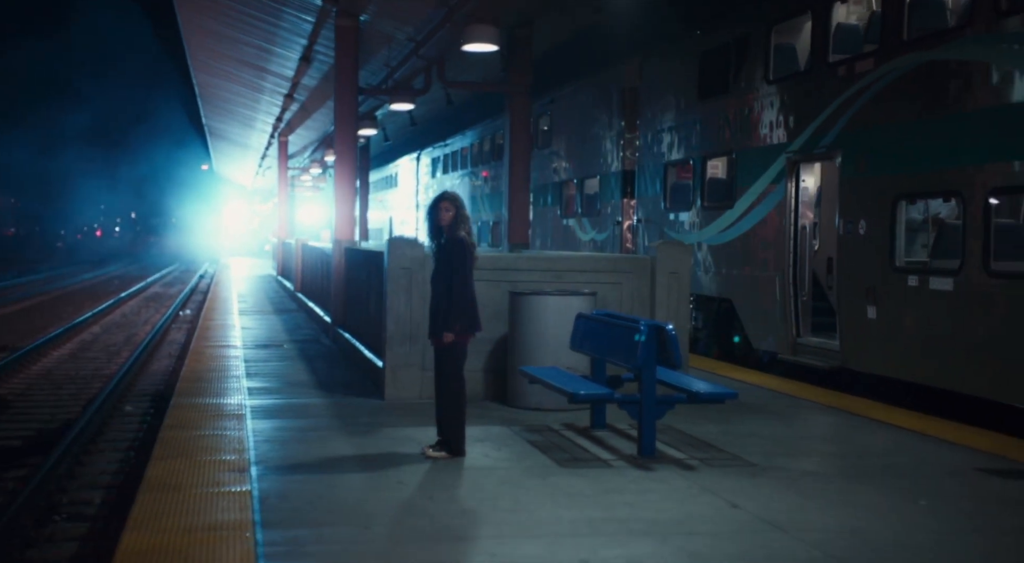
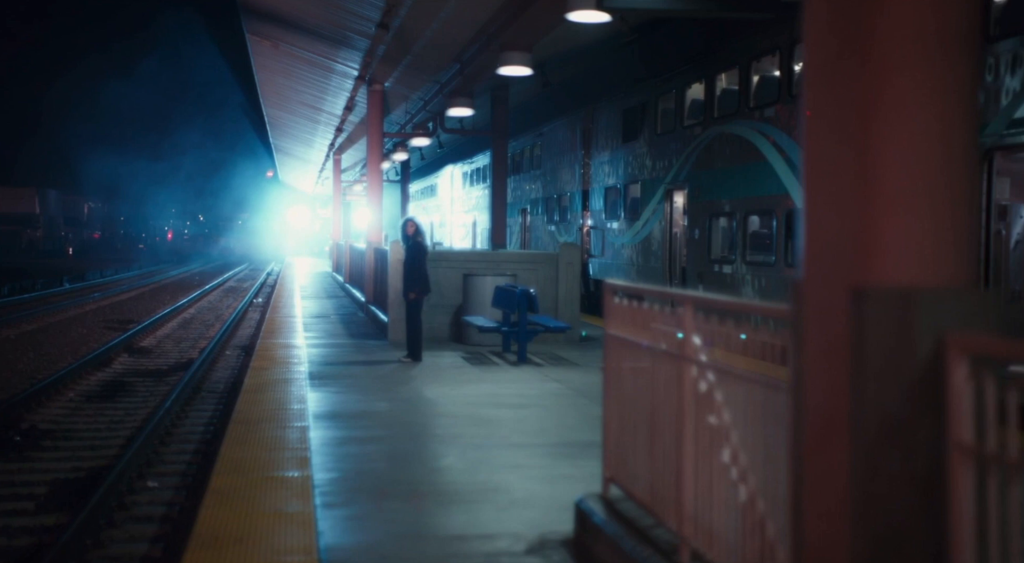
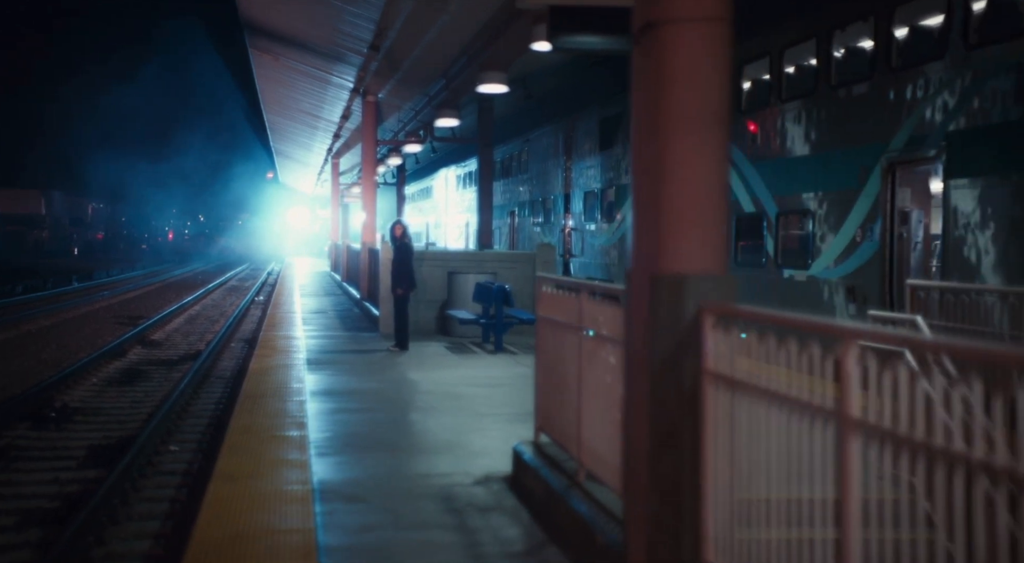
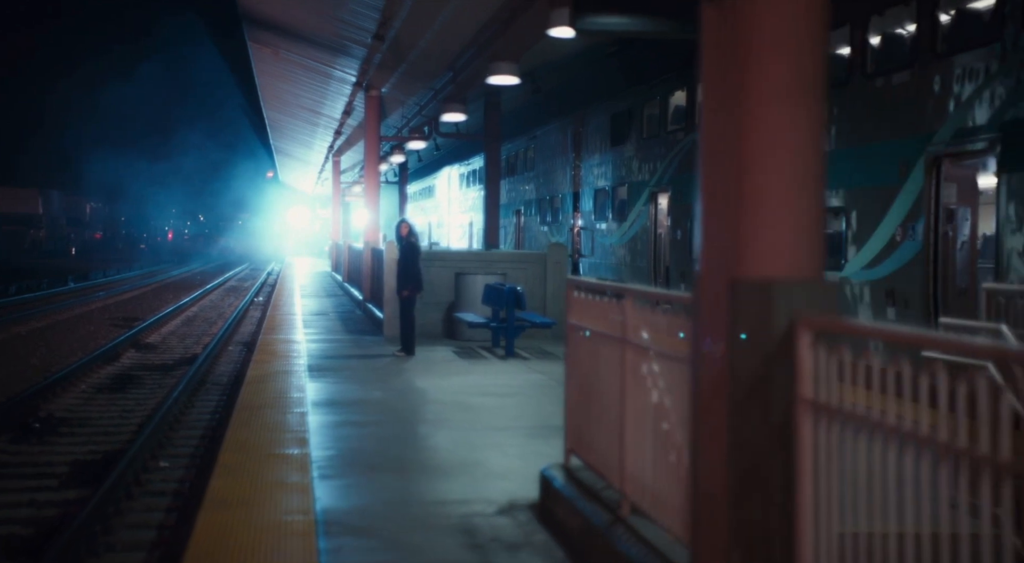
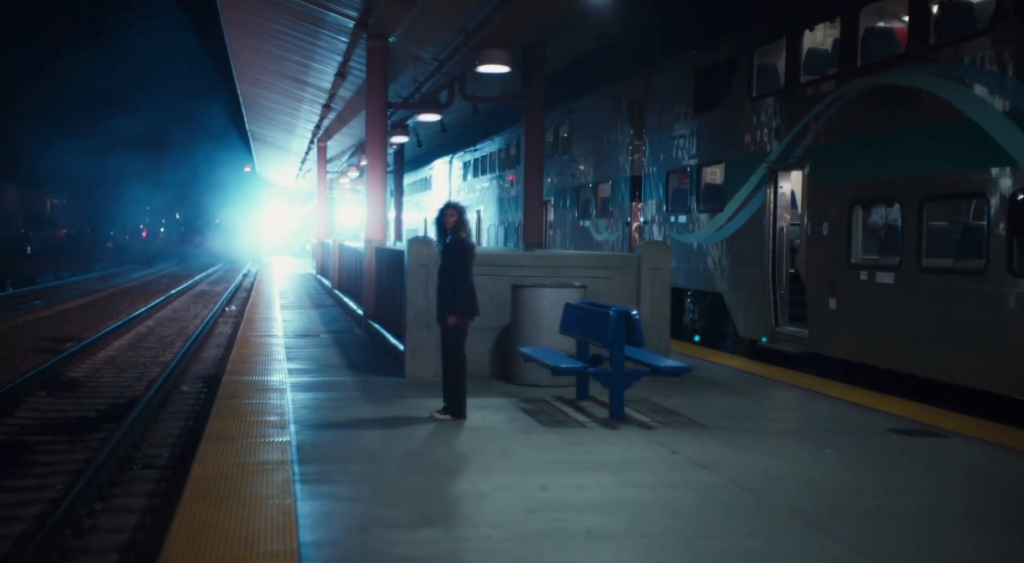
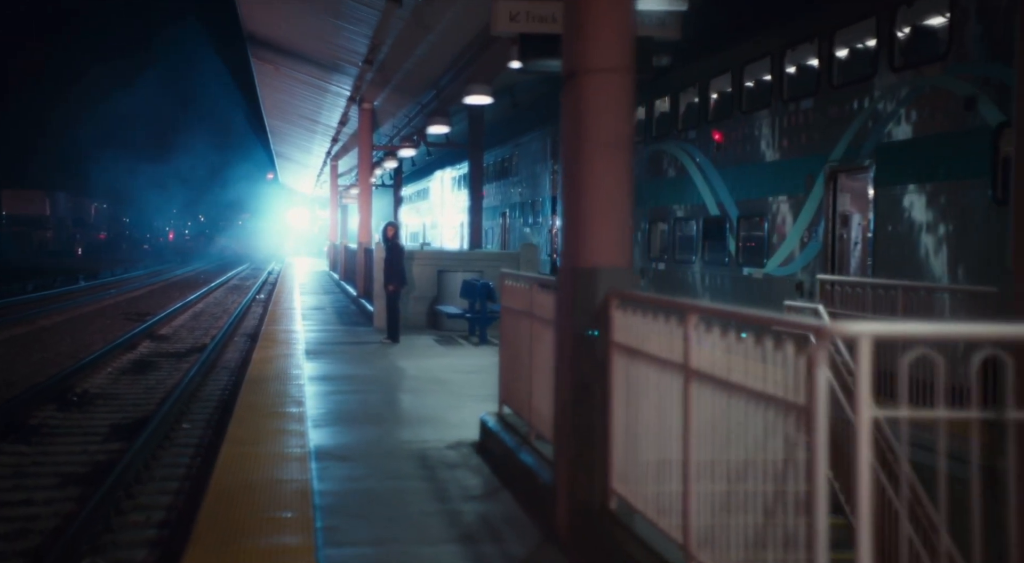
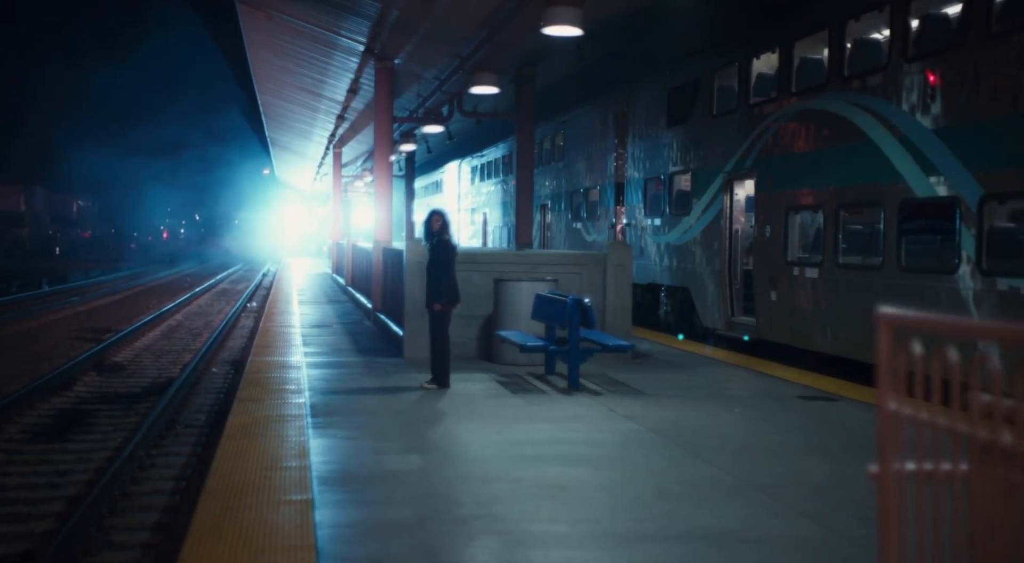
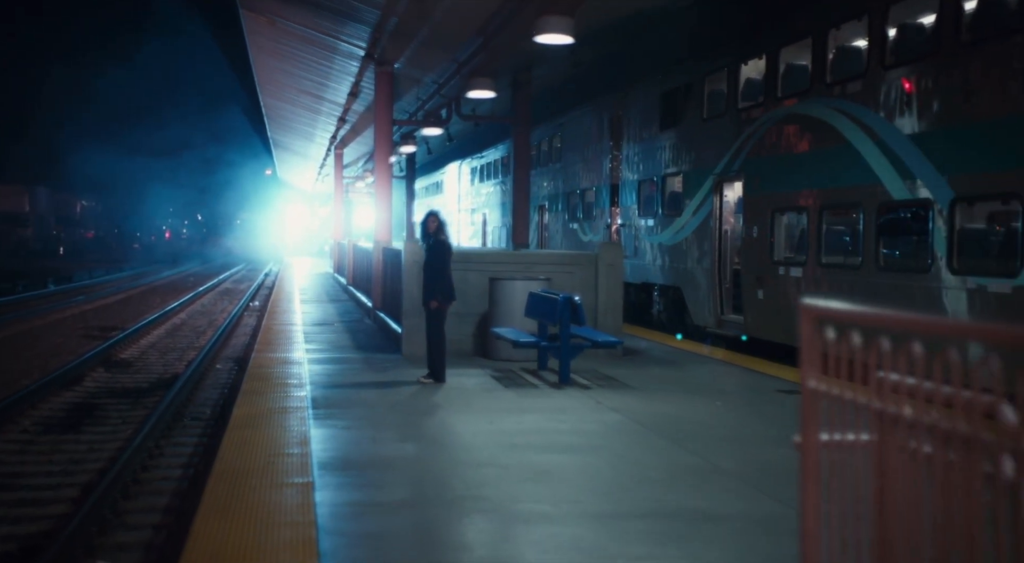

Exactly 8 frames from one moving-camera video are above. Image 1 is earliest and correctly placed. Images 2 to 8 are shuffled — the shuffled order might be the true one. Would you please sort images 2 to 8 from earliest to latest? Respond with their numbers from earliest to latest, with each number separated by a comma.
5, 7, 8, 2, 4, 3, 6
